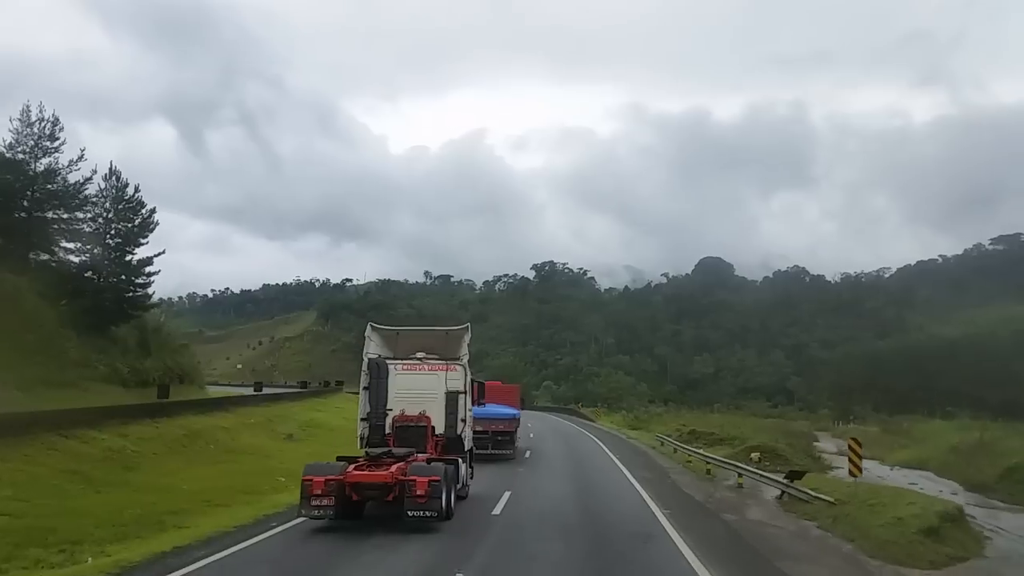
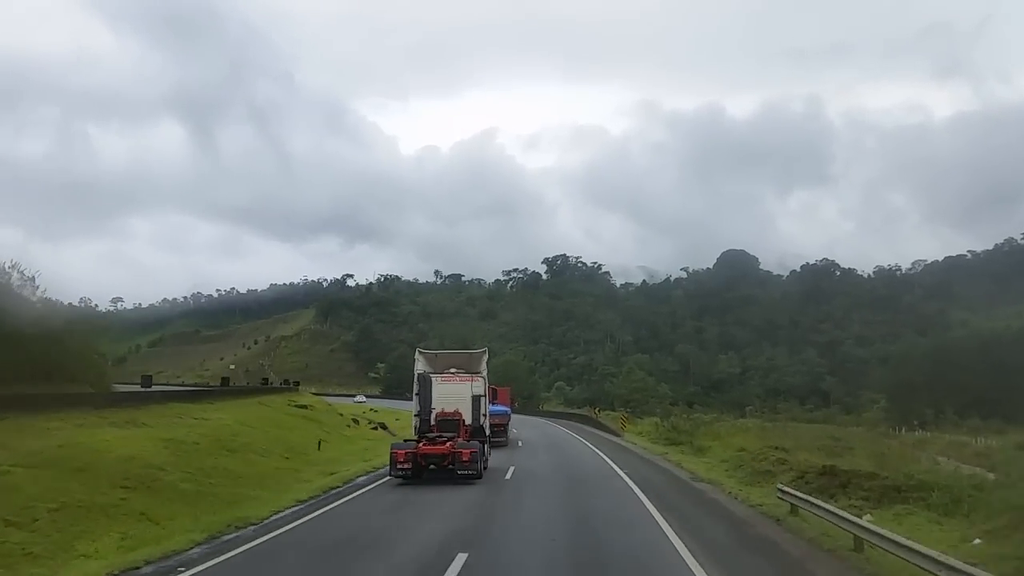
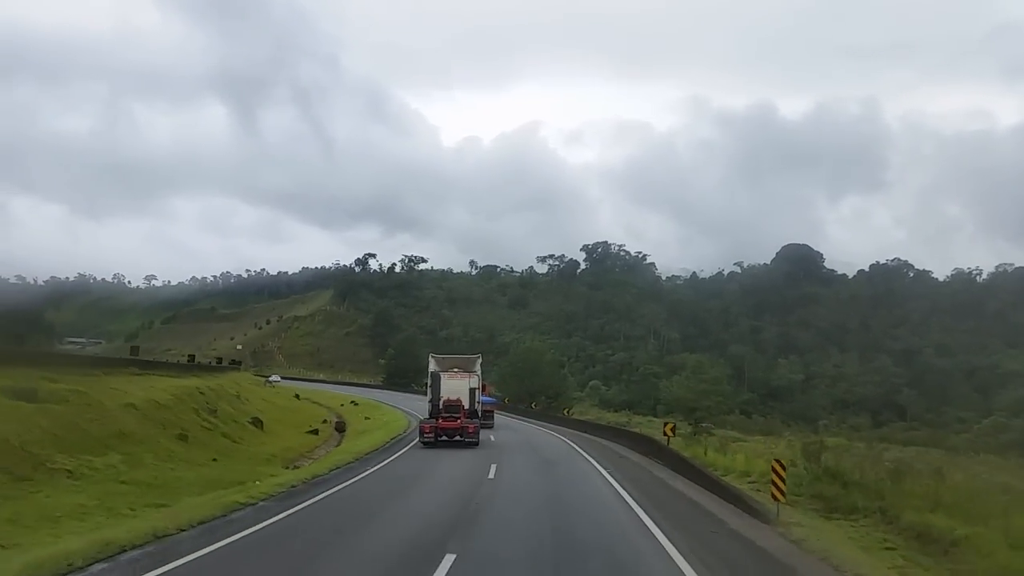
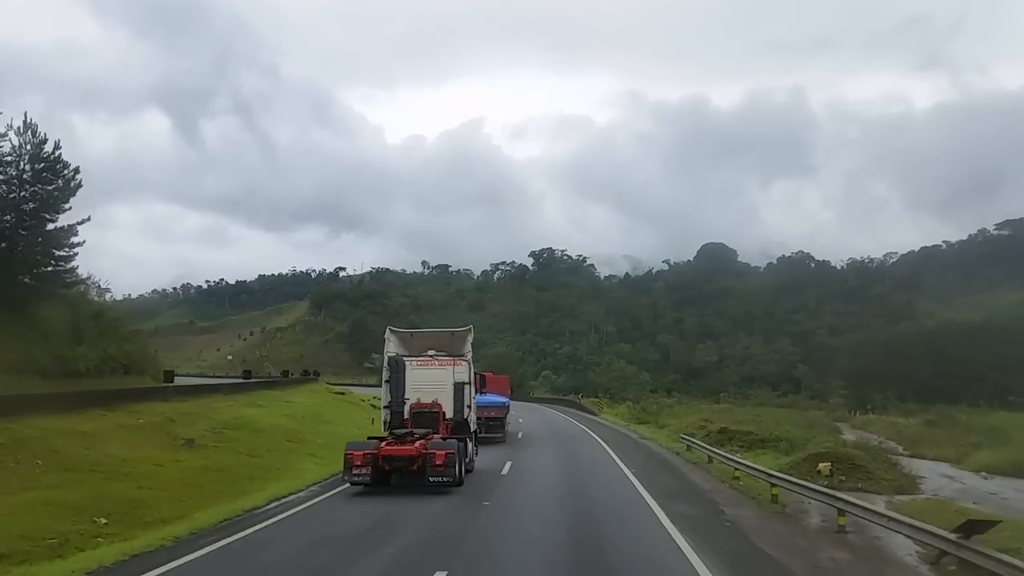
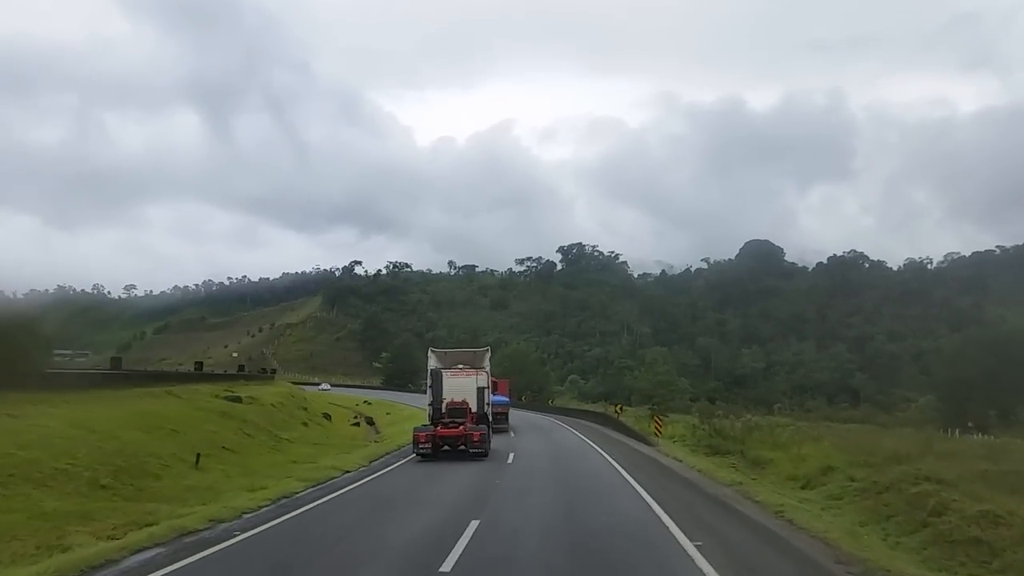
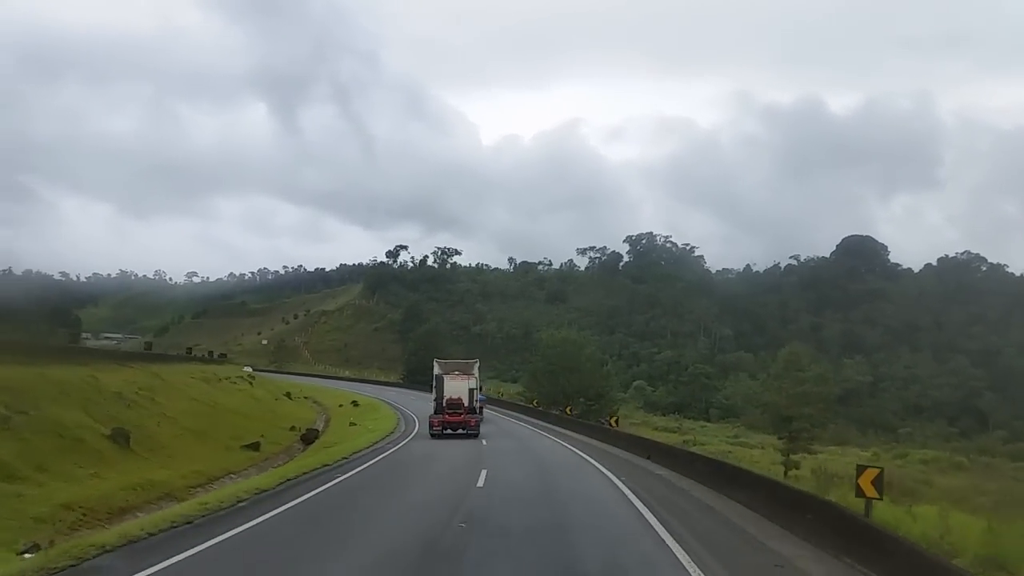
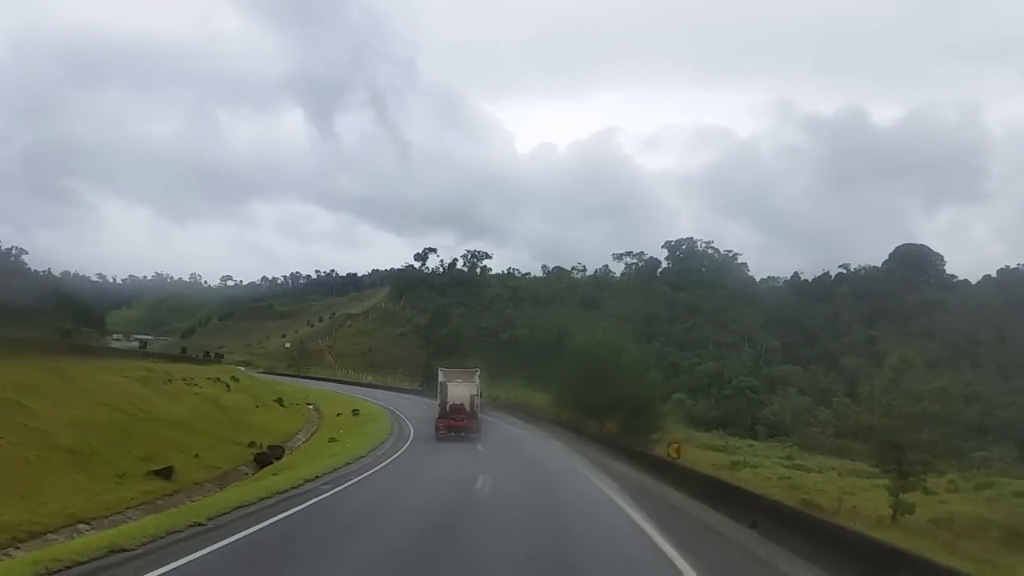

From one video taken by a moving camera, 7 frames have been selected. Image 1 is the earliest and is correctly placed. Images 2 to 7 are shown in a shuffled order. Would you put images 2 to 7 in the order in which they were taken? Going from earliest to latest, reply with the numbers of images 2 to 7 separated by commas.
4, 2, 5, 3, 6, 7
